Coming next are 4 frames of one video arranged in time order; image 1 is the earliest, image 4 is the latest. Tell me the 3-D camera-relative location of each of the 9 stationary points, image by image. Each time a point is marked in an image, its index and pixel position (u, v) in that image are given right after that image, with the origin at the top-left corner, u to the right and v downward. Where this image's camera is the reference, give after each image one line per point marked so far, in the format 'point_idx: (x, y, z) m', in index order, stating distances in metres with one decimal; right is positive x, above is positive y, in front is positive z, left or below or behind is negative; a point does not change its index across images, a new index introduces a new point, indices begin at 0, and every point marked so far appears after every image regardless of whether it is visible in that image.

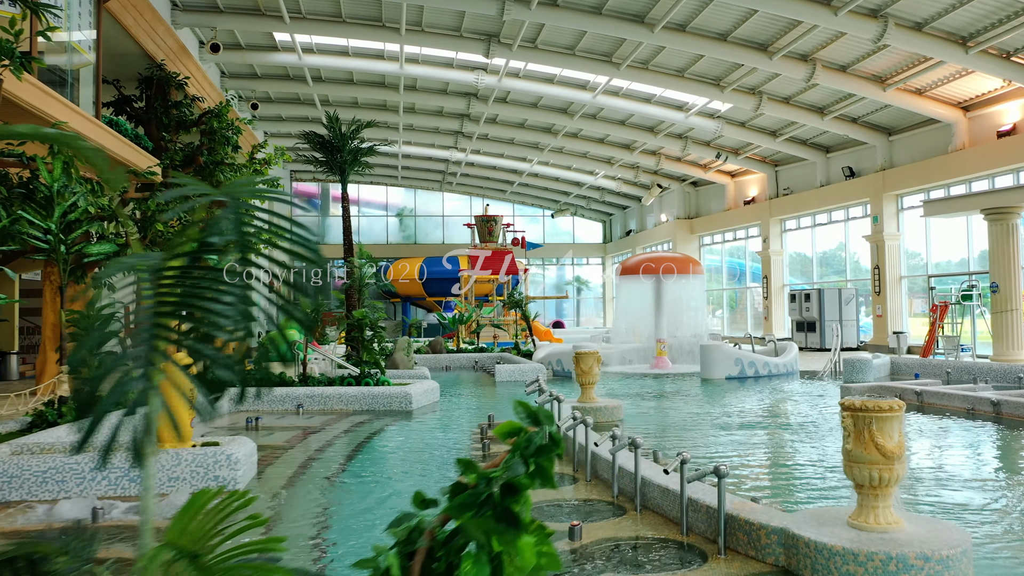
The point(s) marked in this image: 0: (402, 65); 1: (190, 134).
0: (-2.4, +4.8, +17.5) m
1: (-5.9, +2.8, +14.9) m
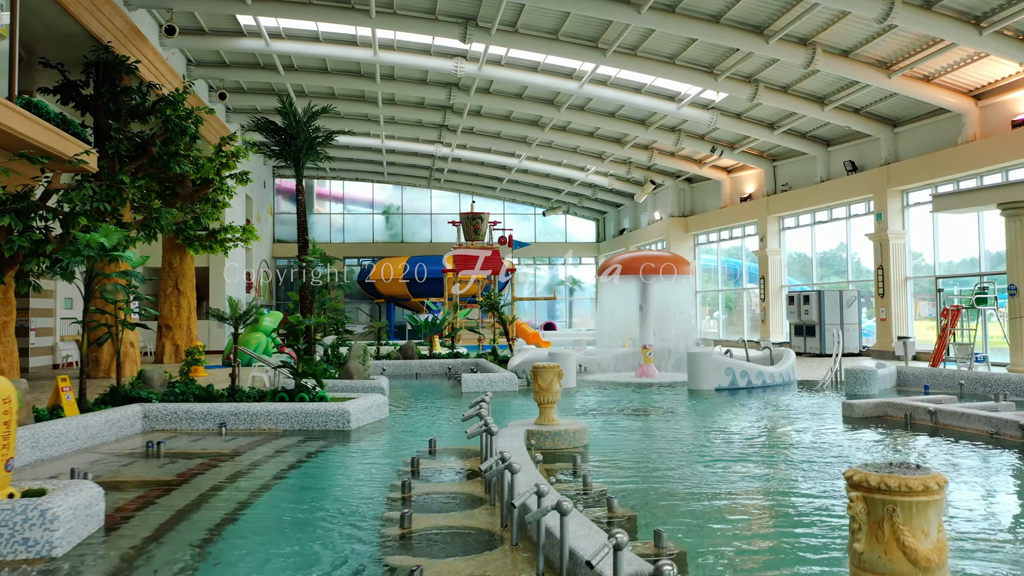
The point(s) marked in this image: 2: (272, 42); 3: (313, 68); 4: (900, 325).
0: (-2.8, +4.8, +16.5) m
1: (-6.2, +2.8, +13.9) m
2: (-4.8, +4.9, +16.3) m
3: (-4.5, +5.0, +18.6) m
4: (+7.6, -0.7, +15.9) m
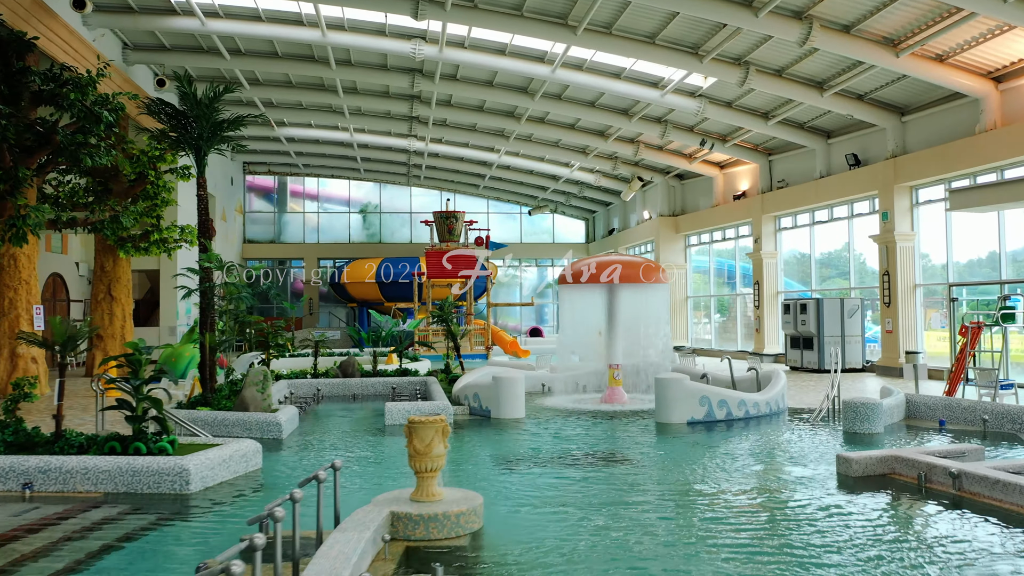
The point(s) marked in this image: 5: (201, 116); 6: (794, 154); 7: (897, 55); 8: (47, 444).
0: (-3.4, +4.7, +14.8) m
1: (-6.9, +2.7, +12.2) m
2: (-5.5, +4.8, +14.6) m
3: (-5.2, +4.9, +17.0) m
4: (+6.9, -0.9, +14.2) m
5: (-3.6, +2.0, +9.4) m
6: (+6.2, +2.9, +17.8) m
7: (+5.6, +3.4, +11.8) m
8: (-3.4, -1.1, +6.0) m
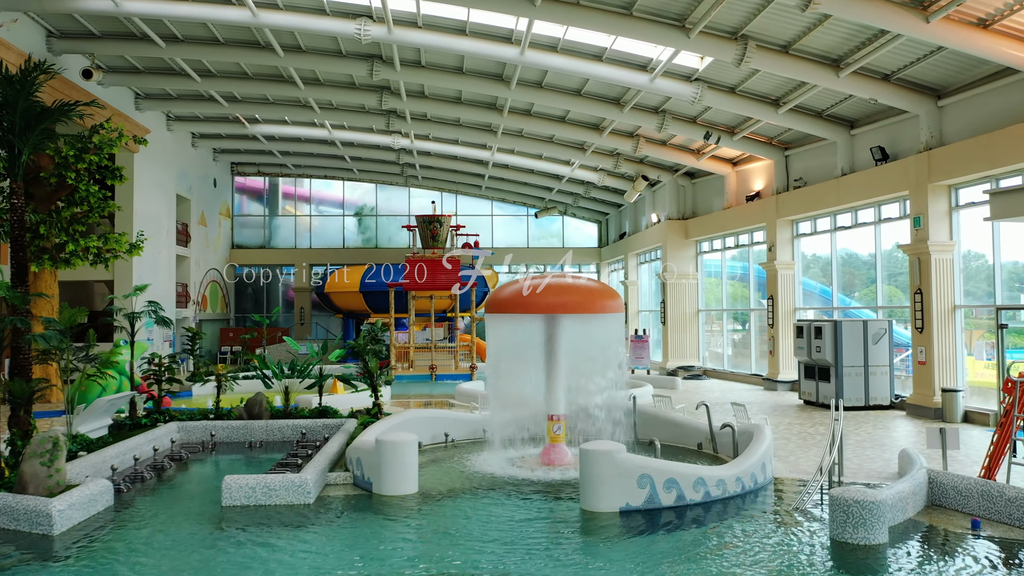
0: (-4.0, +4.4, +12.9) m
1: (-7.7, +2.4, +10.5) m
2: (-6.1, +4.5, +12.8) m
3: (-5.7, +4.6, +15.1) m
4: (+6.2, -1.2, +11.7) m
5: (-4.6, +1.7, +7.4) m
6: (+5.7, +2.6, +15.3) m
7: (+4.8, +3.1, +9.4) m
8: (-4.5, -1.4, +4.0) m
